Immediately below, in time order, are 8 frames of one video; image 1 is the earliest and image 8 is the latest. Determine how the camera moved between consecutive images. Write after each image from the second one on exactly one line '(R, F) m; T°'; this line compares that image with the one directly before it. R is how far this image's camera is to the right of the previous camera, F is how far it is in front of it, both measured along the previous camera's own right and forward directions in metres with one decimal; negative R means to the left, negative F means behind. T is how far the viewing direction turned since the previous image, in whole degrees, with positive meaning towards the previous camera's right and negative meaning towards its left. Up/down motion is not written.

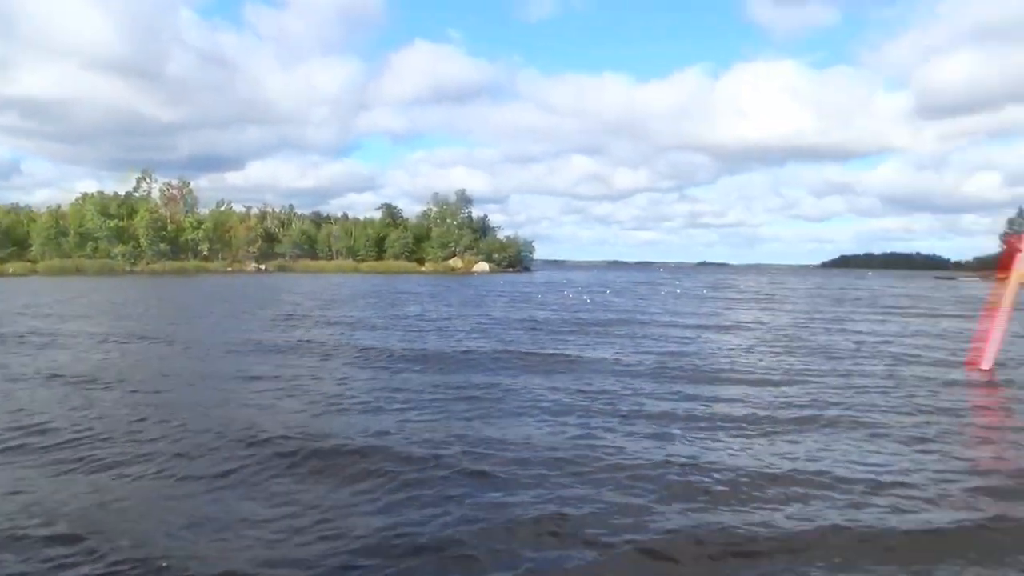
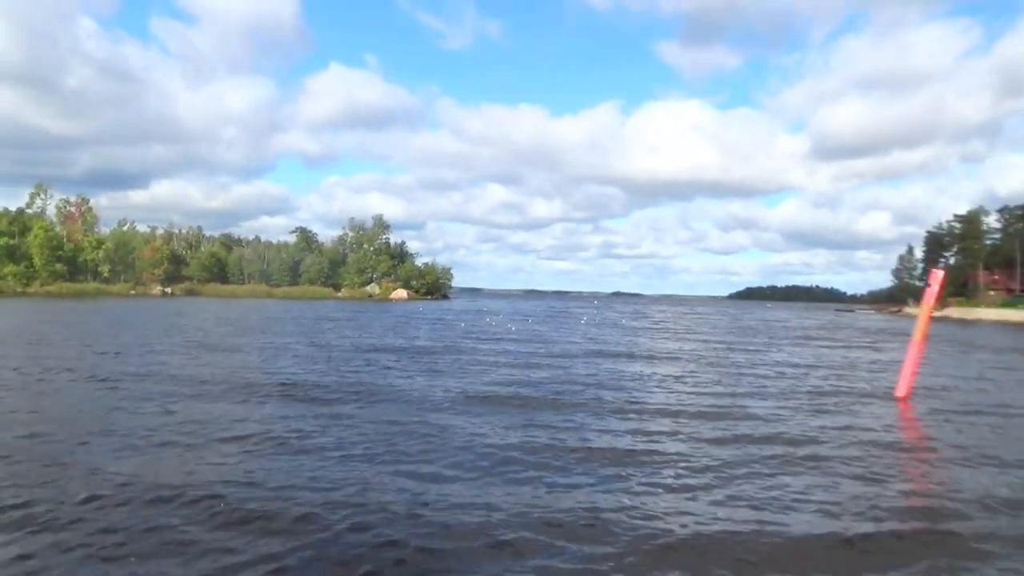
(-0.1, +0.1) m; +6°
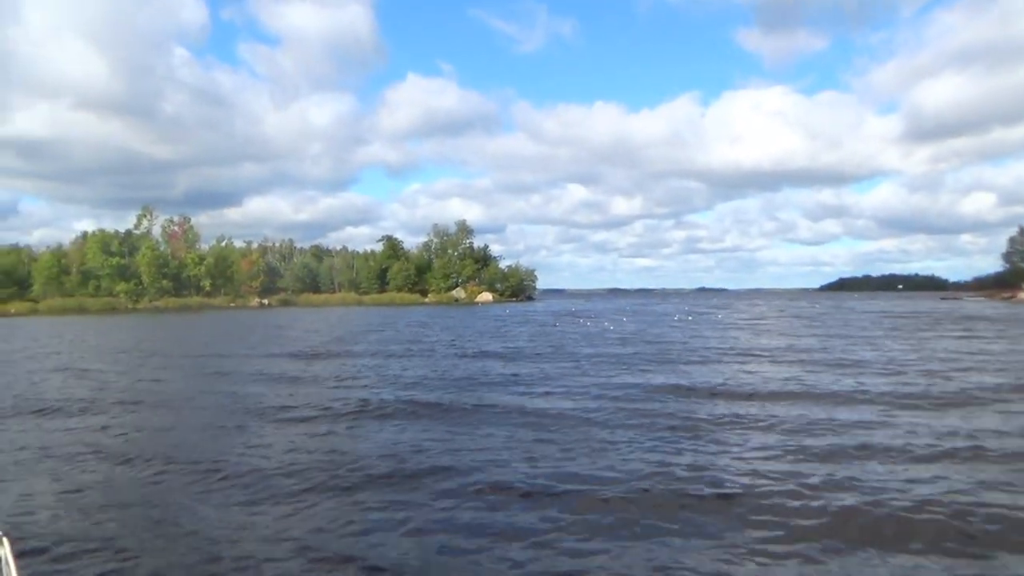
(-0.3, +0.2) m; -6°
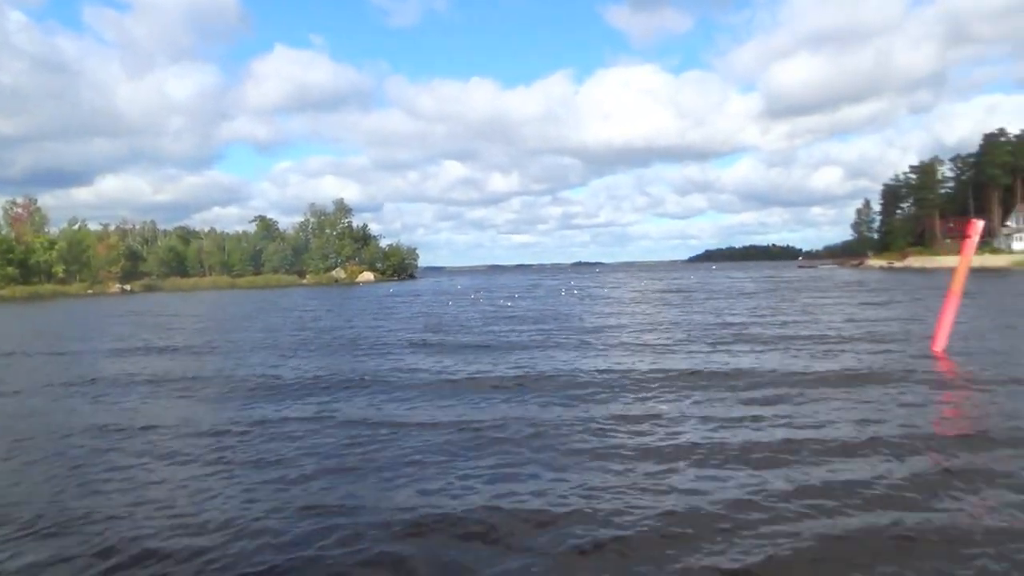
(-0.4, +0.4) m; +9°
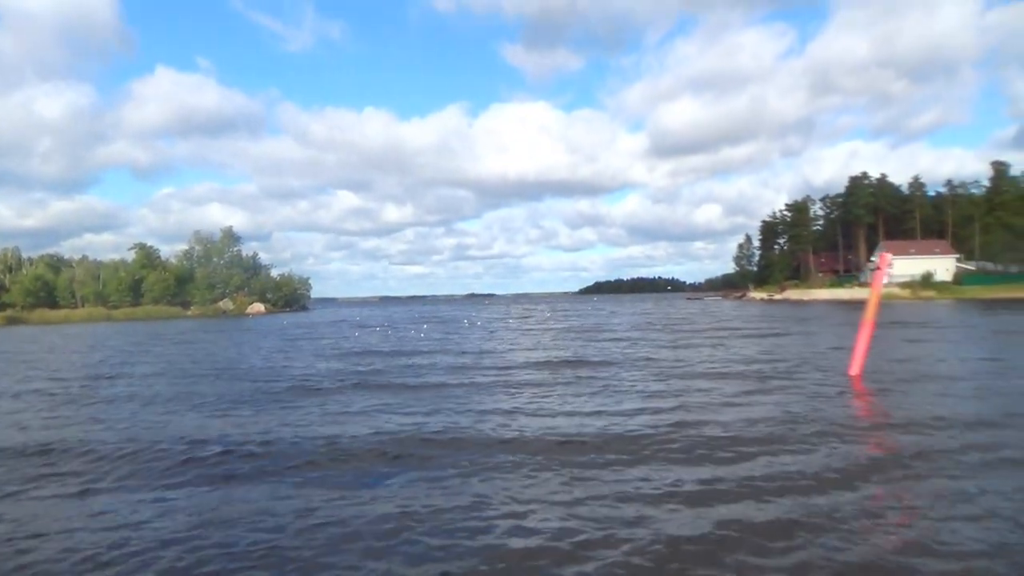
(-0.4, +0.2) m; +8°
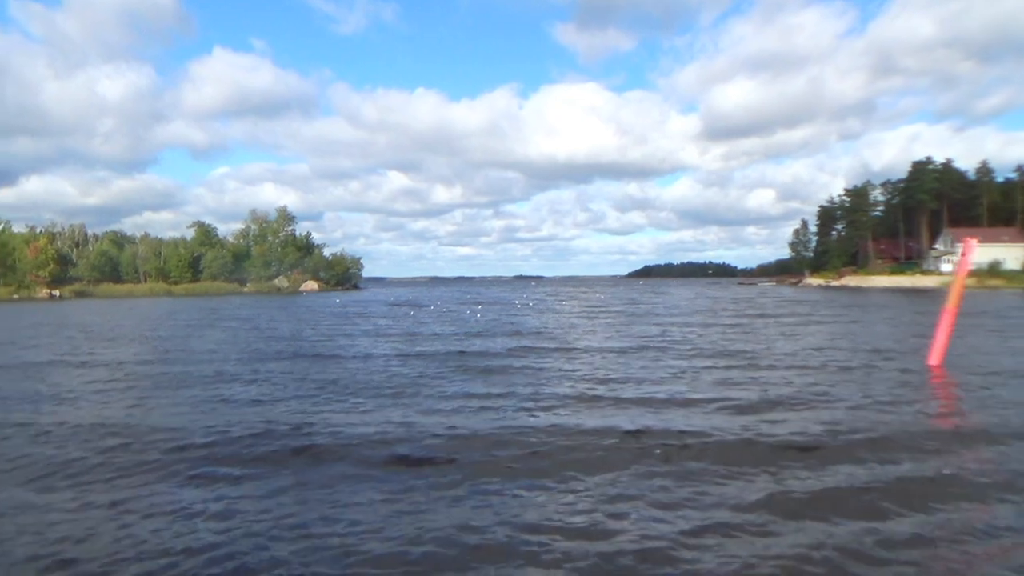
(-0.3, +0.1) m; -3°
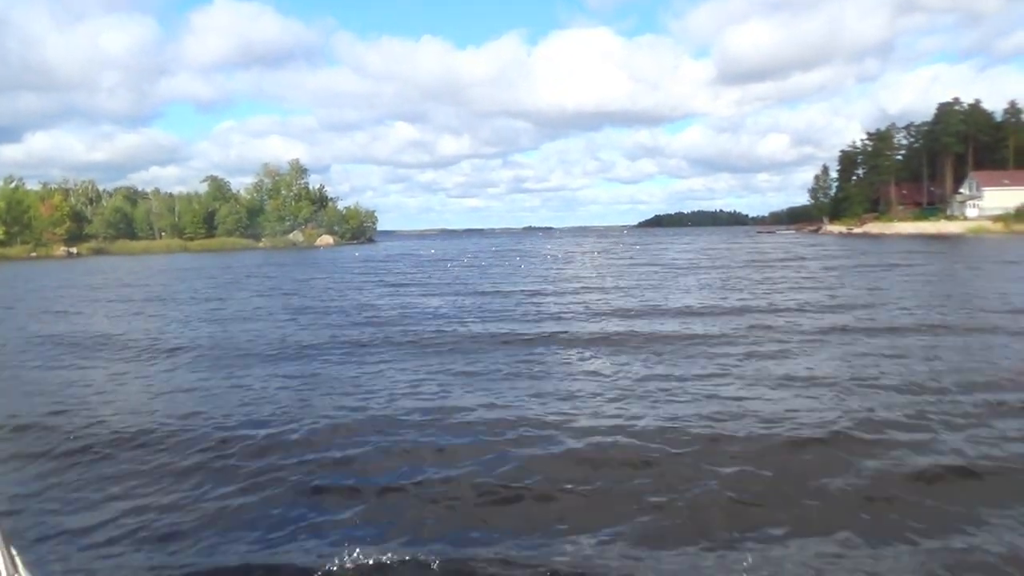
(-0.8, +0.5) m; -1°
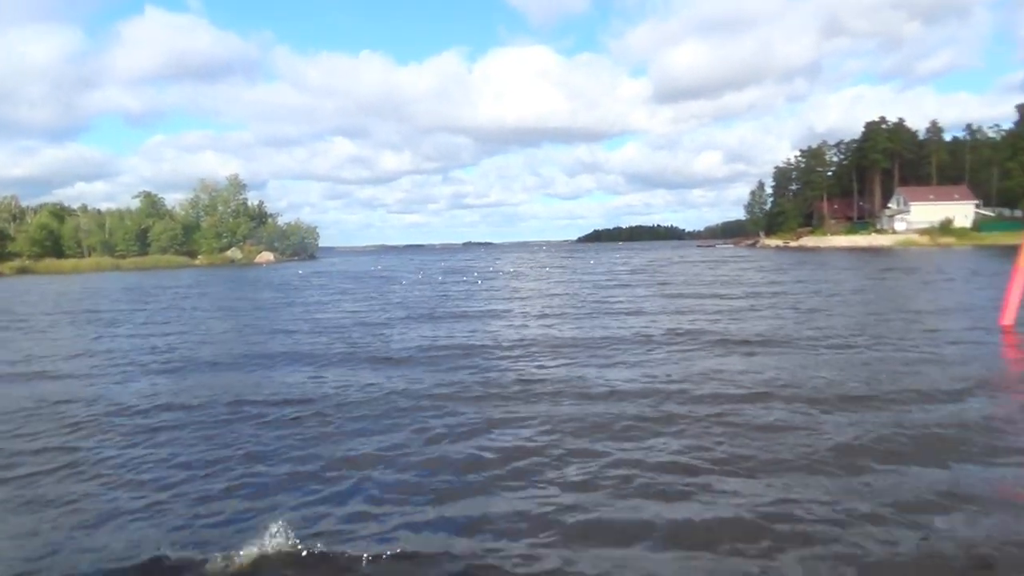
(-0.5, +0.3) m; +4°
